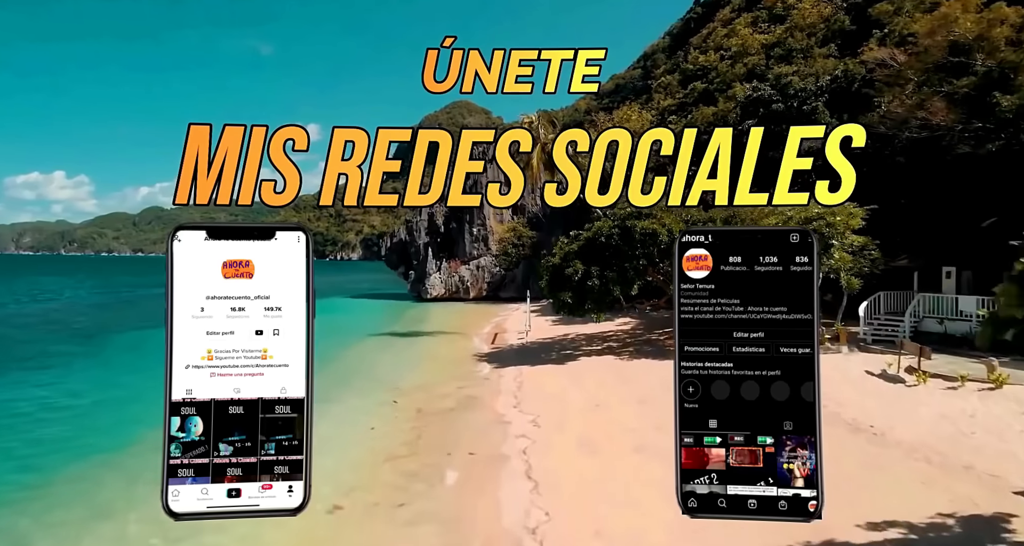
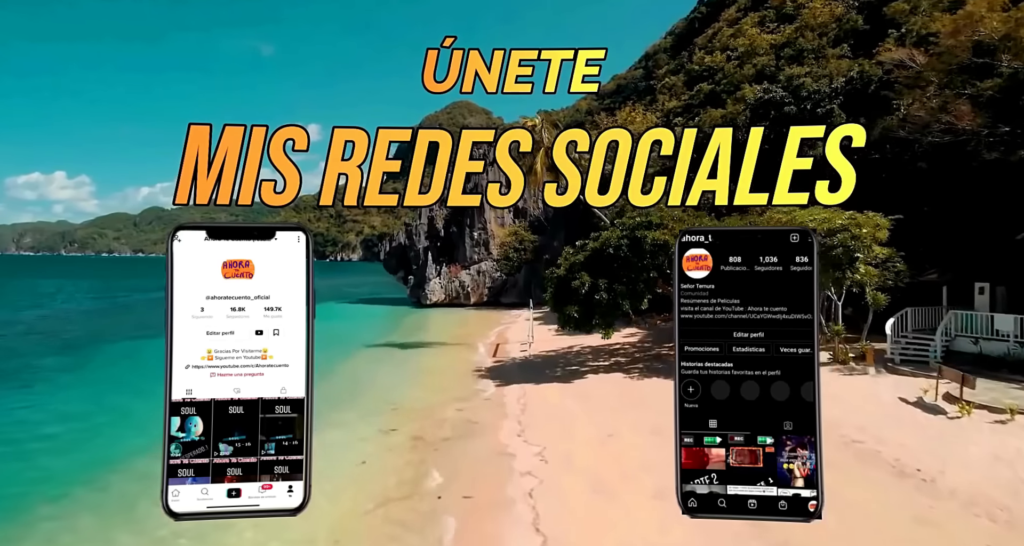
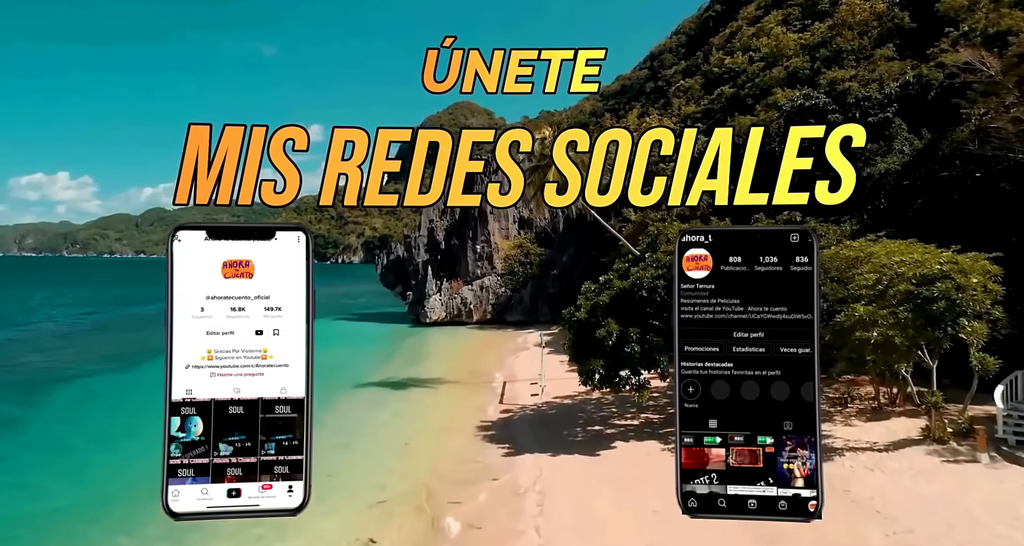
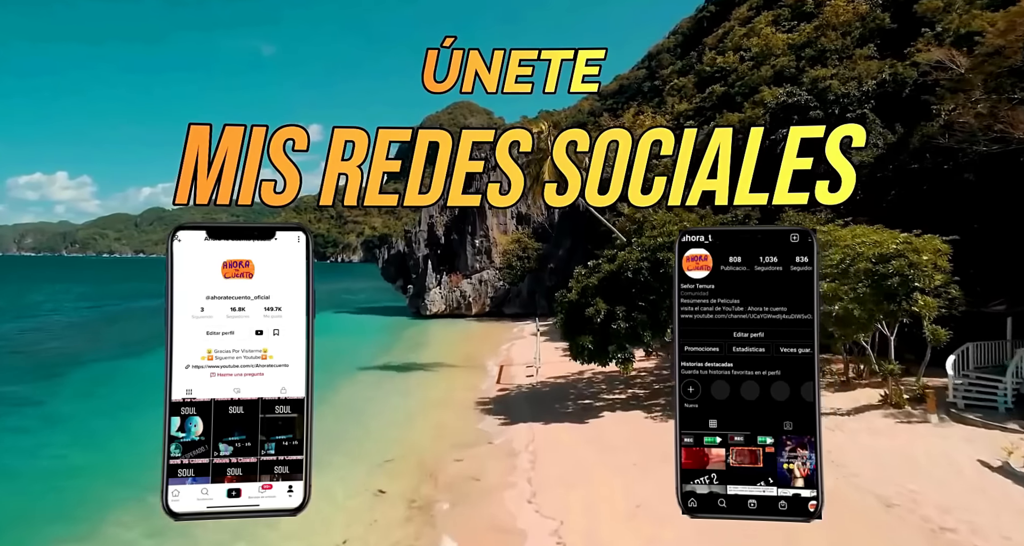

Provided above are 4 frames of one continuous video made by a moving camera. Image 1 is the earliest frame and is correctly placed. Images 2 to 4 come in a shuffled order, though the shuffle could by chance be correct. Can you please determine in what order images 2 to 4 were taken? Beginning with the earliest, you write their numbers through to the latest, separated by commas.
2, 4, 3
